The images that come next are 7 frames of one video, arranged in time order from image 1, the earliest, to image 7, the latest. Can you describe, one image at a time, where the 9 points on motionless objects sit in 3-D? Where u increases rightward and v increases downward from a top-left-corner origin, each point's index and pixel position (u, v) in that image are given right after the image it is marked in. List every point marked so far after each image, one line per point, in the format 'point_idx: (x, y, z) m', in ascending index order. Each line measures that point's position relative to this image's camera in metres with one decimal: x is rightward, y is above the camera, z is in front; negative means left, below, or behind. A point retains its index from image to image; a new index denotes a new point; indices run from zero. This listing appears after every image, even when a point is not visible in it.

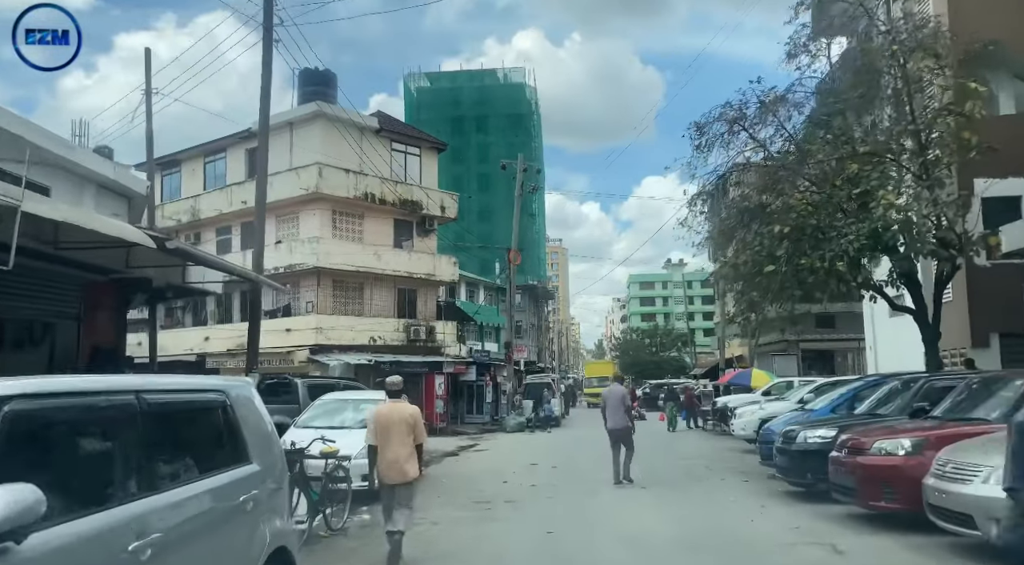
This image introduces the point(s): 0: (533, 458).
0: (+0.4, -3.9, +17.0) m
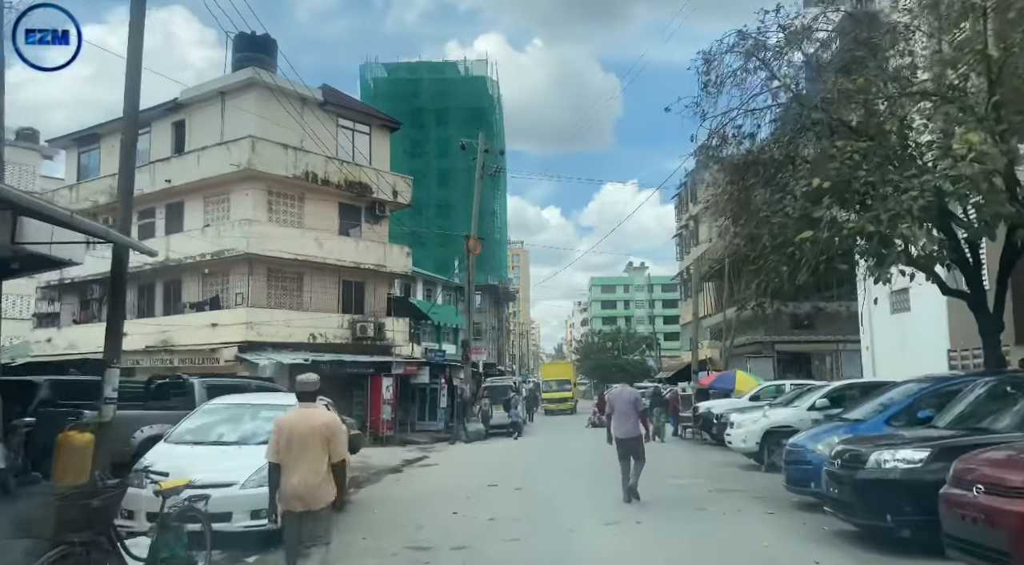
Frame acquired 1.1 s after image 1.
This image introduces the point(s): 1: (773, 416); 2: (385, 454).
0: (-0.4, -3.6, +14.0) m
1: (+4.7, -2.4, +13.7) m
2: (-3.2, -4.4, +19.6) m
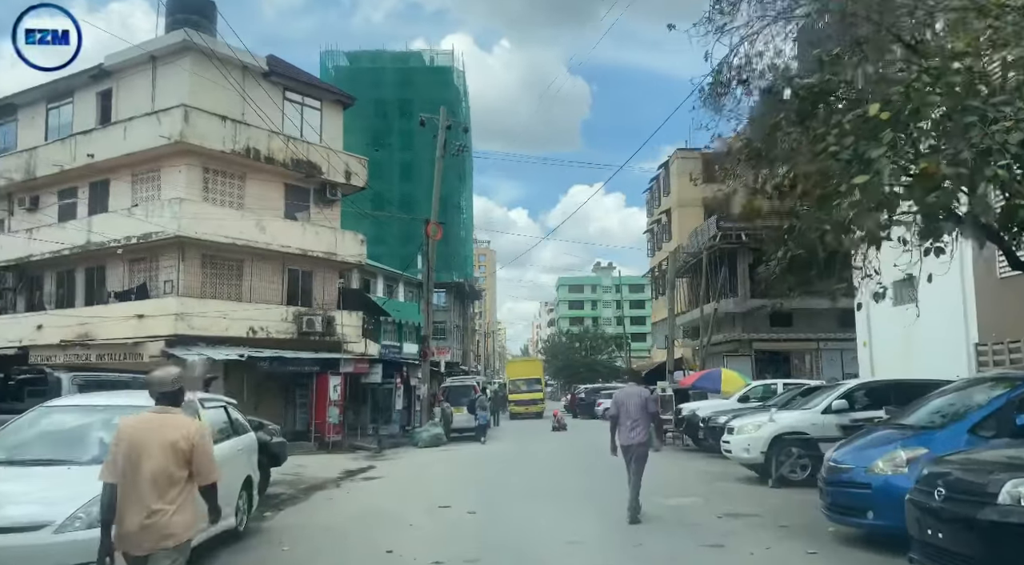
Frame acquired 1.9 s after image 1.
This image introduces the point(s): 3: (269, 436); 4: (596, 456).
0: (-1.1, -3.2, +11.5) m
1: (+4.1, -2.0, +11.5) m
2: (-4.1, -4.0, +17.0) m
3: (-3.6, -2.3, +11.4) m
4: (+1.9, -4.0, +17.3) m
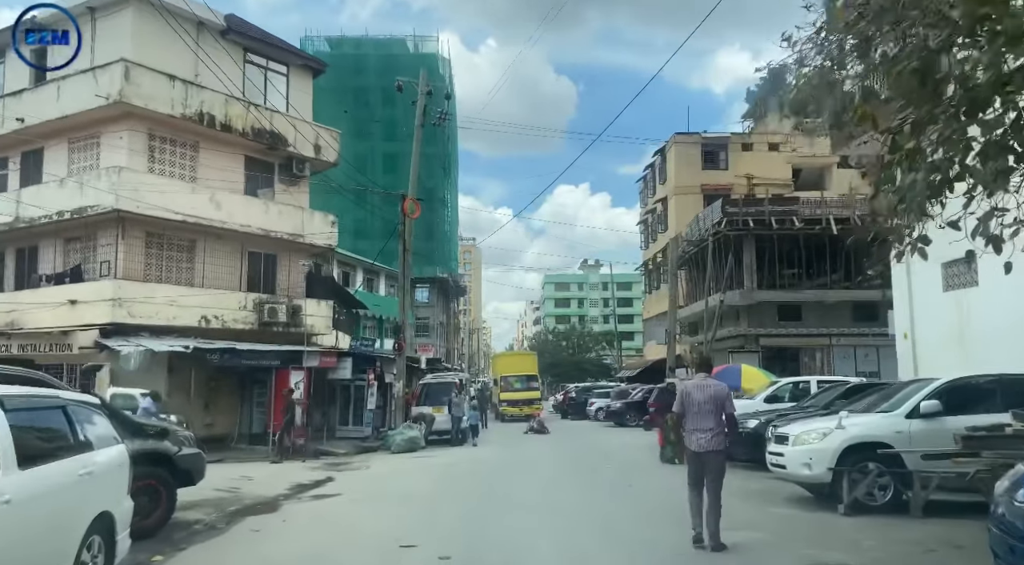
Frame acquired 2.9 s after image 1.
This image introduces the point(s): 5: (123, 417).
0: (-1.2, -2.8, +8.7) m
1: (+3.9, -1.6, +8.8) m
2: (-4.3, -3.5, +14.2) m
3: (-3.7, -1.8, +8.5) m
4: (+1.7, -3.6, +14.6) m
5: (-4.1, -1.4, +8.2) m
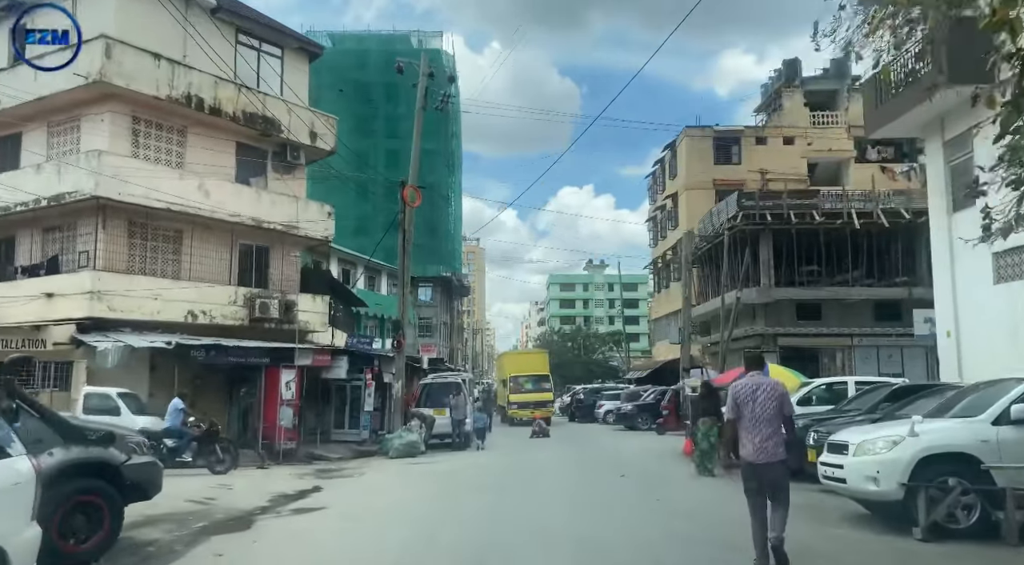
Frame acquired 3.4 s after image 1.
0: (-1.1, -2.5, +7.4) m
1: (+4.1, -1.4, +7.4) m
2: (-4.2, -3.3, +12.8) m
3: (-3.6, -1.6, +7.2) m
4: (+1.8, -3.4, +13.2) m
5: (-4.0, -1.2, +6.8) m
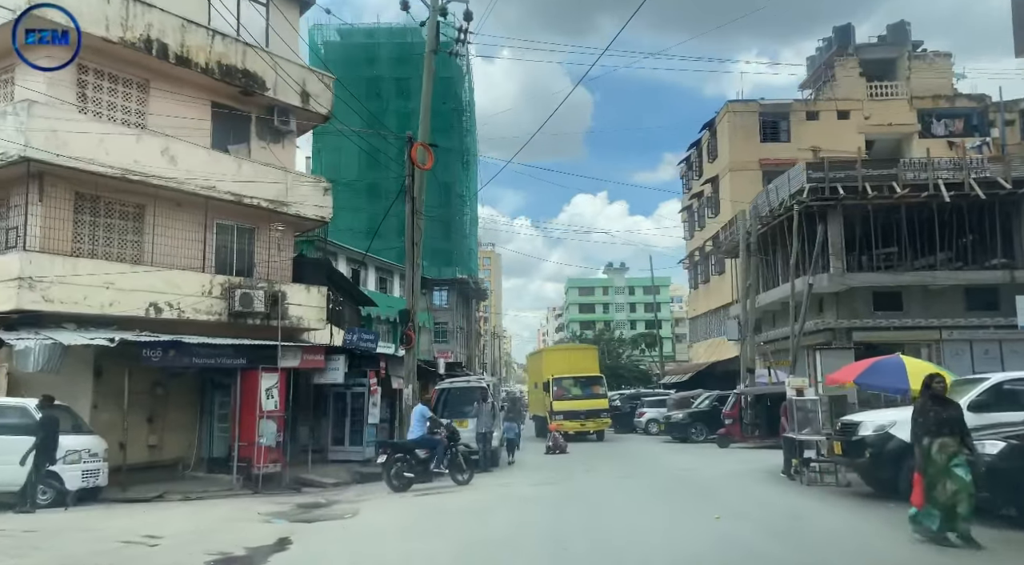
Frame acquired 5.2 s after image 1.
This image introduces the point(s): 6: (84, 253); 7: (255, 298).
0: (-0.5, -2.0, +3.3) m
1: (+4.6, -0.8, +3.3) m
2: (-3.5, -2.9, +8.8) m
3: (-3.0, -1.1, +3.2) m
4: (+2.5, -2.9, +9.1) m
5: (-3.5, -0.7, +2.8) m
6: (-9.1, +0.6, +16.3) m
7: (-6.1, -0.3, +18.3) m
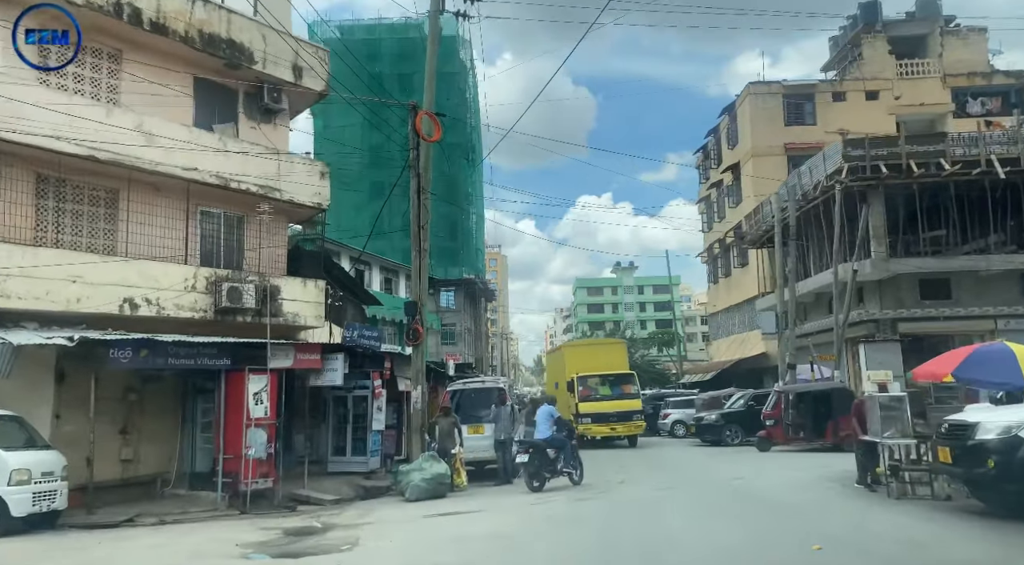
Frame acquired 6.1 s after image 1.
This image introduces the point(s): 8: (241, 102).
0: (-0.2, -1.7, +1.4) m
1: (+4.9, -0.4, +1.3) m
2: (-3.2, -2.6, +6.9) m
3: (-2.7, -0.8, +1.2) m
4: (+2.9, -2.5, +7.1) m
5: (-3.2, -0.4, +0.9) m
6: (-8.7, +0.8, +14.4) m
7: (-5.7, -0.2, +16.4) m
8: (-6.4, +4.3, +18.2) m
